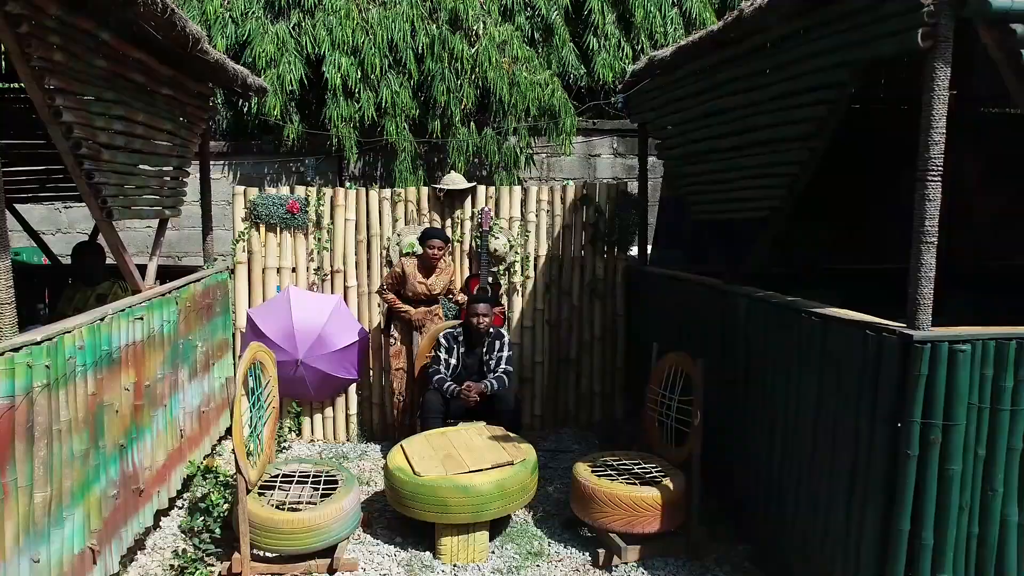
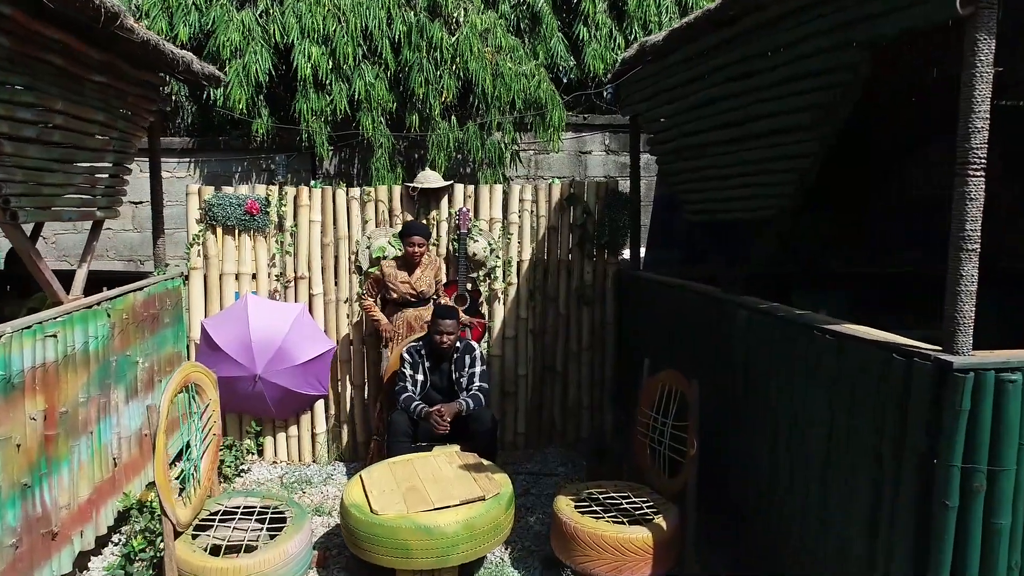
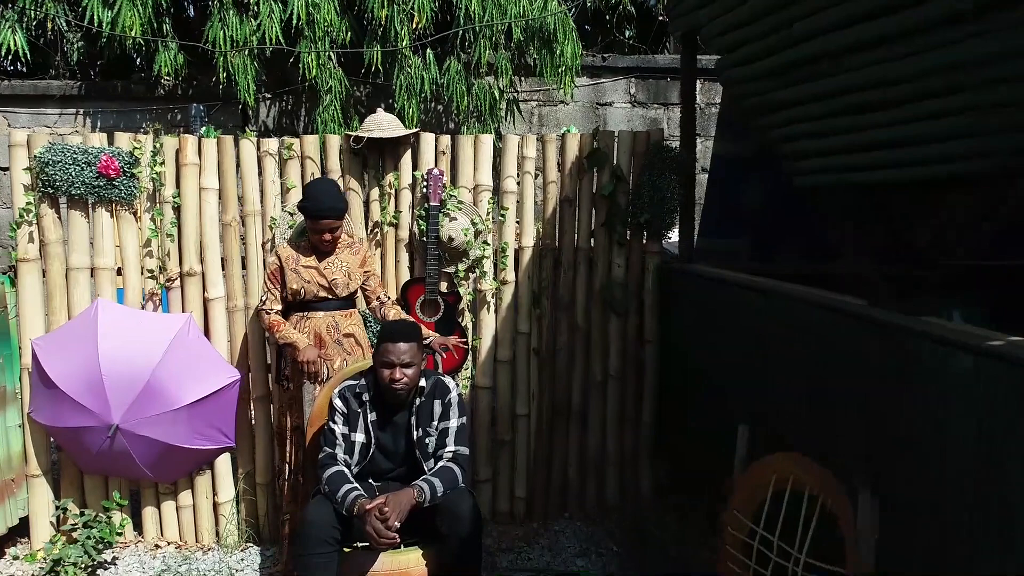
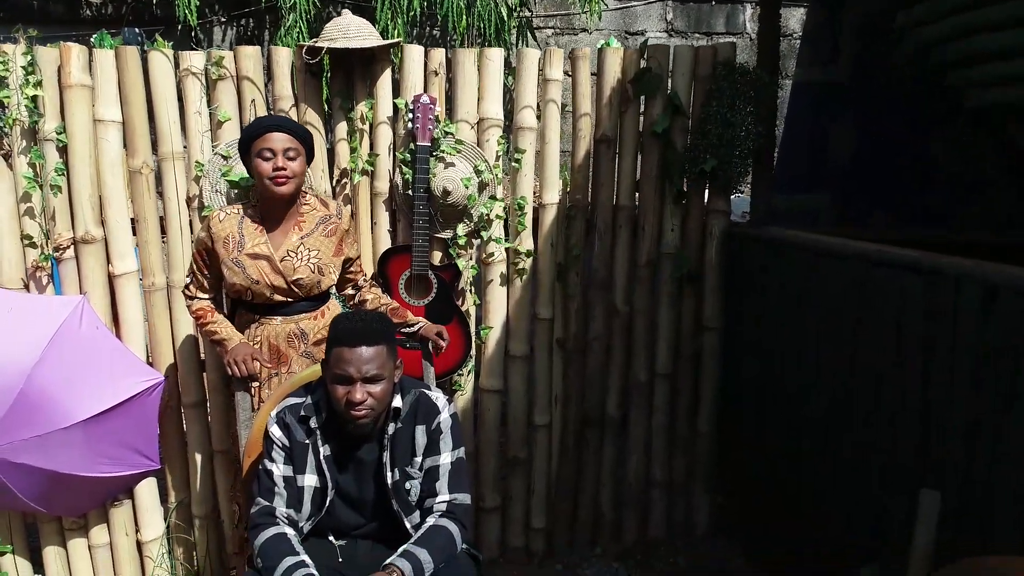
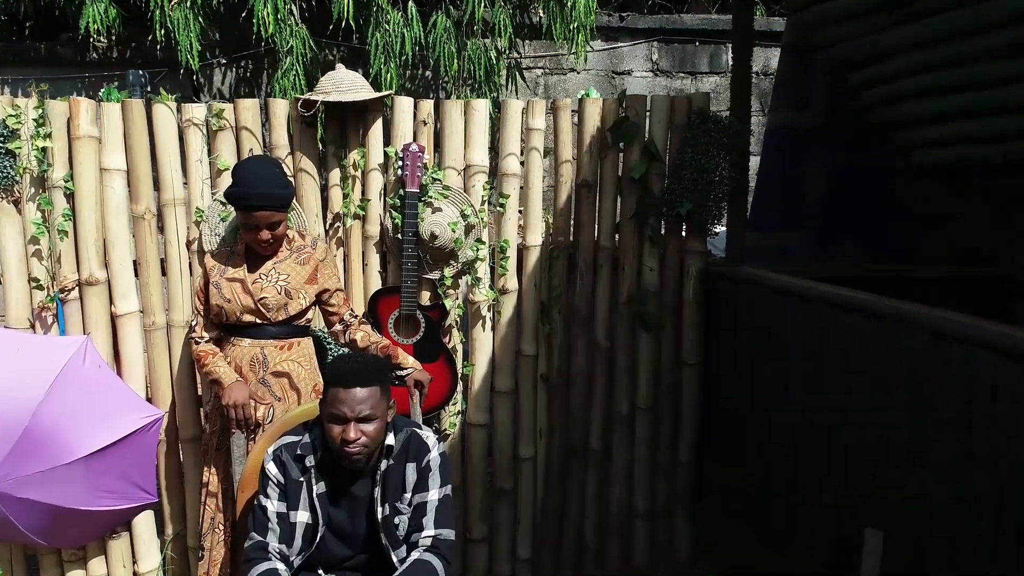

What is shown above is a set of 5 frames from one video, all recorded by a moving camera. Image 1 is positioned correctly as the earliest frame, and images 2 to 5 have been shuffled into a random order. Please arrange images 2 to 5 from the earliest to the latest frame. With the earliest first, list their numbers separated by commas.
2, 3, 5, 4
